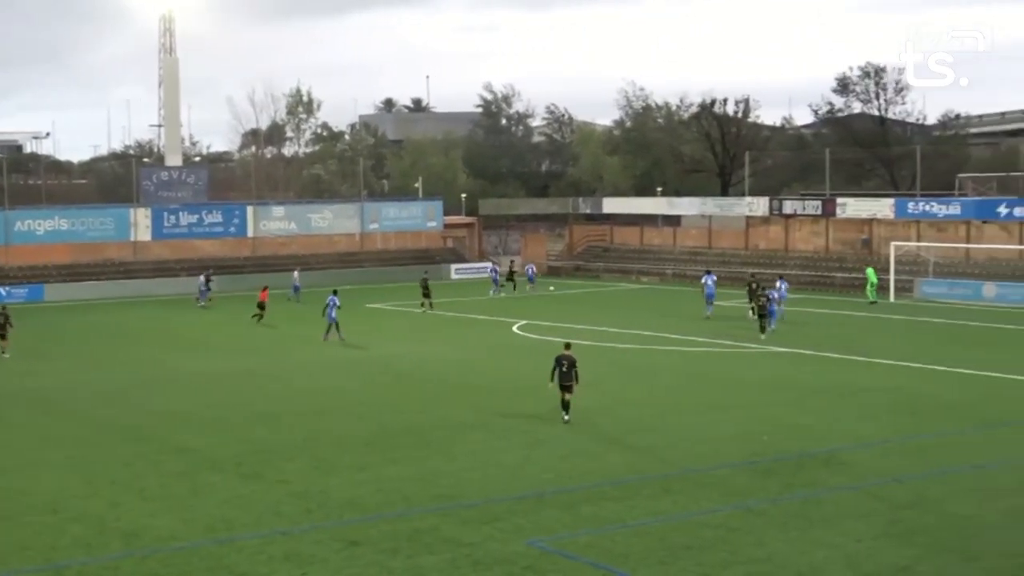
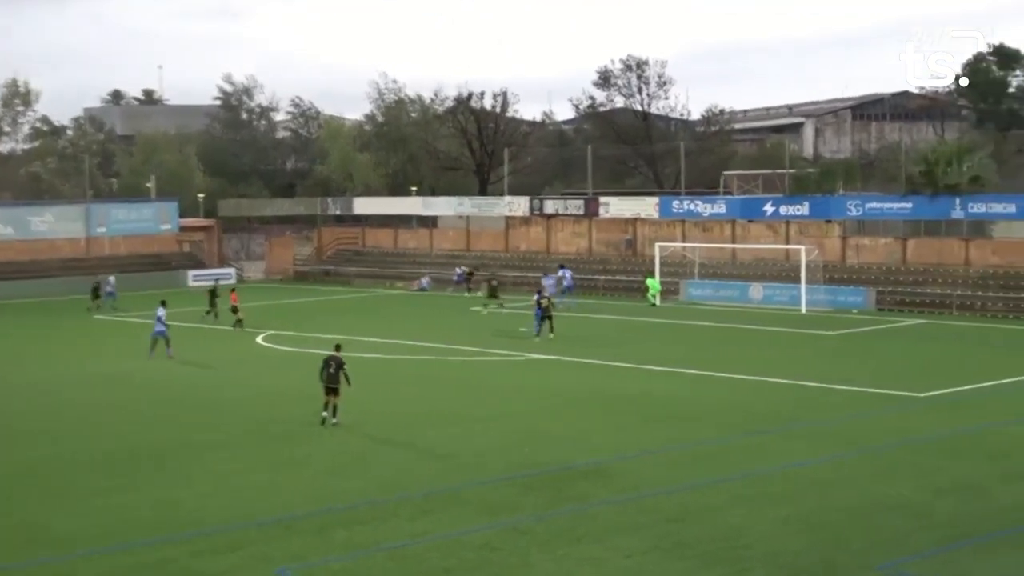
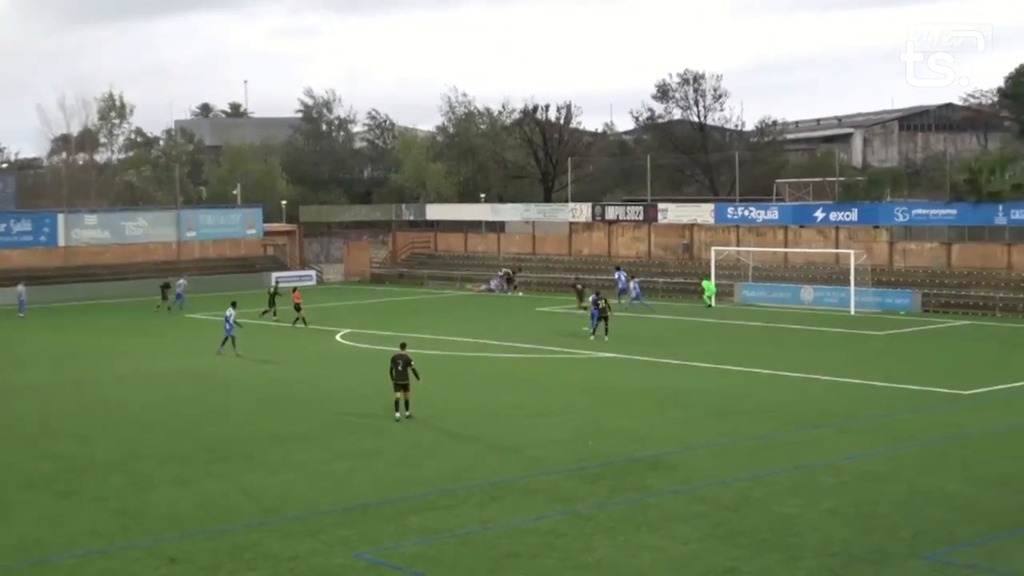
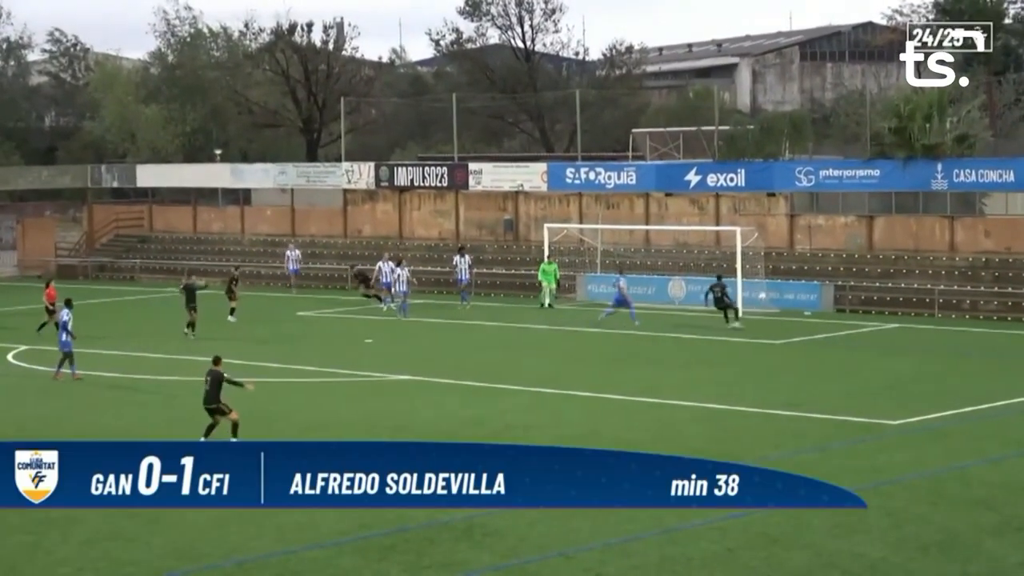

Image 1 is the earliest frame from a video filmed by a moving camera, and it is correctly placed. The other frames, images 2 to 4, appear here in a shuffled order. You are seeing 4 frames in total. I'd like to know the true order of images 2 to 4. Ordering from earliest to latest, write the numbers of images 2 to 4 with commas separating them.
3, 2, 4
